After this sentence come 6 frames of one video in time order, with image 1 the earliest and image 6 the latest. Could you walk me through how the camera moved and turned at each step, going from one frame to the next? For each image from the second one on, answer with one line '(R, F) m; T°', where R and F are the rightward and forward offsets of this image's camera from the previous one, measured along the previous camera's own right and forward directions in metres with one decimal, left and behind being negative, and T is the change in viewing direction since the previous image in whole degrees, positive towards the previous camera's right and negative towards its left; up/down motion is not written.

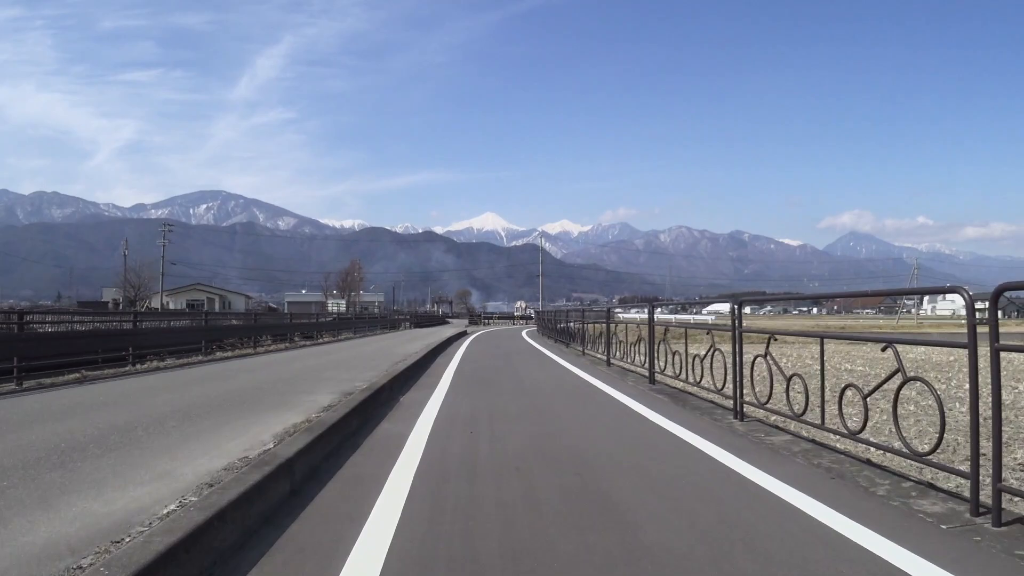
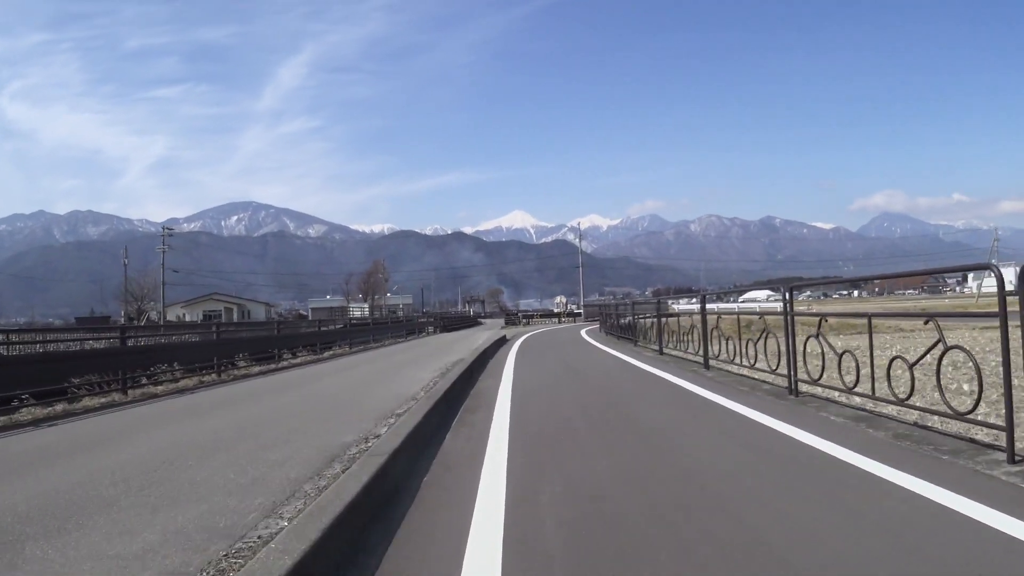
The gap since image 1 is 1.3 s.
(-0.2, +2.3) m; -2°
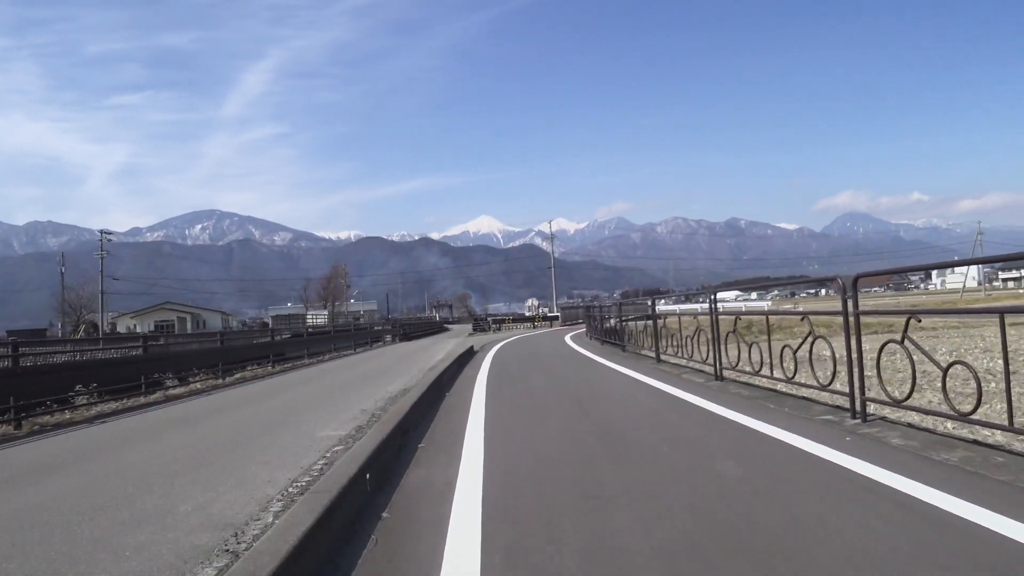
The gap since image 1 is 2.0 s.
(0.0, +1.2) m; +2°
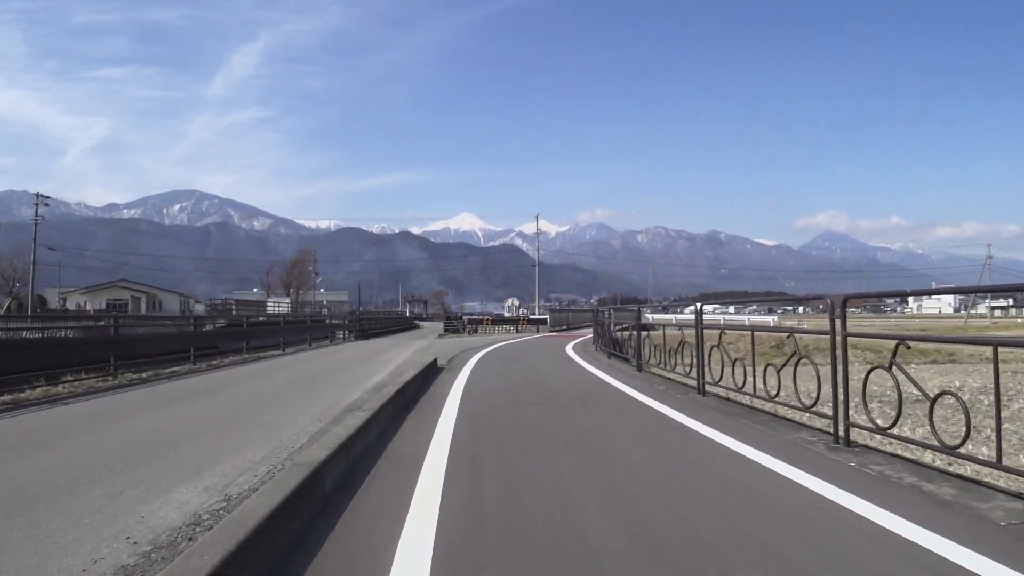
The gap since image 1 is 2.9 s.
(-0.1, +1.6) m; +2°
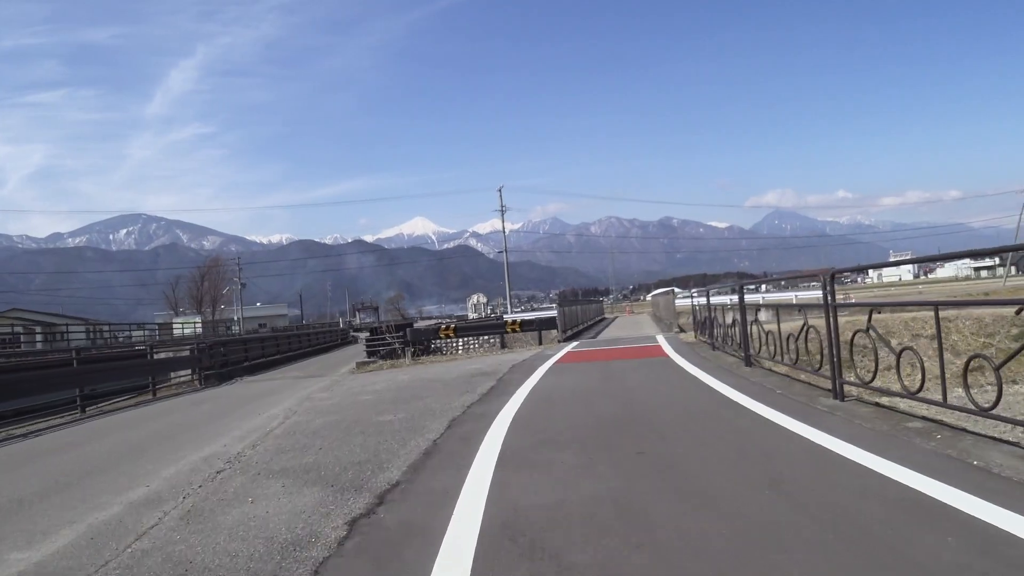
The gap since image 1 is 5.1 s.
(-0.1, +3.7) m; +3°
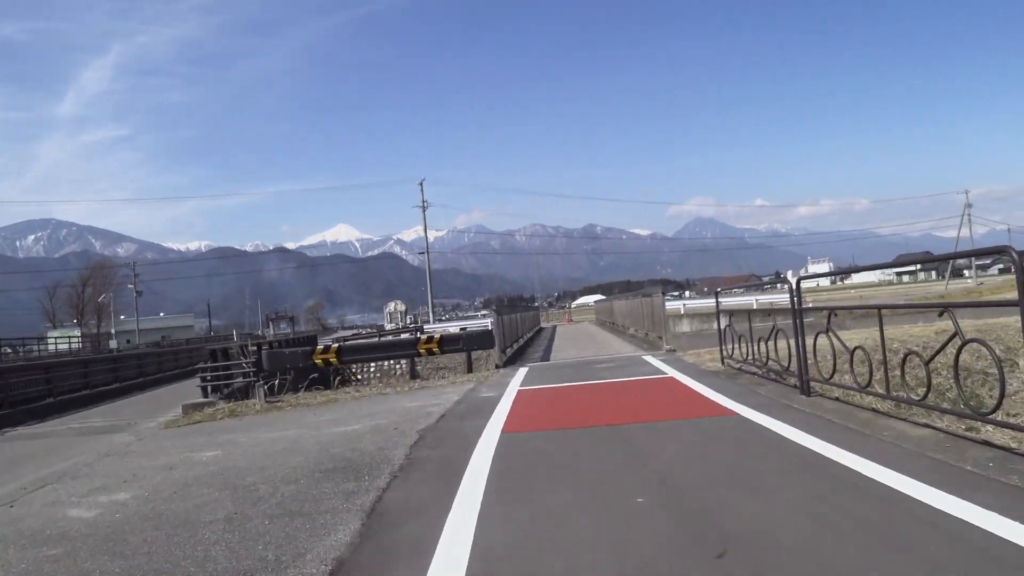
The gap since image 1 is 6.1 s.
(0.0, +1.4) m; +5°
